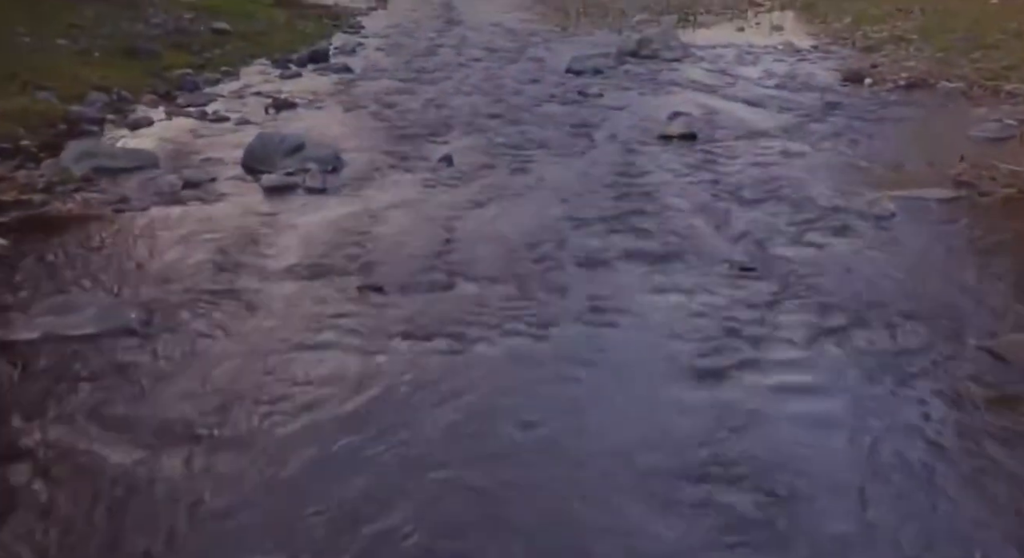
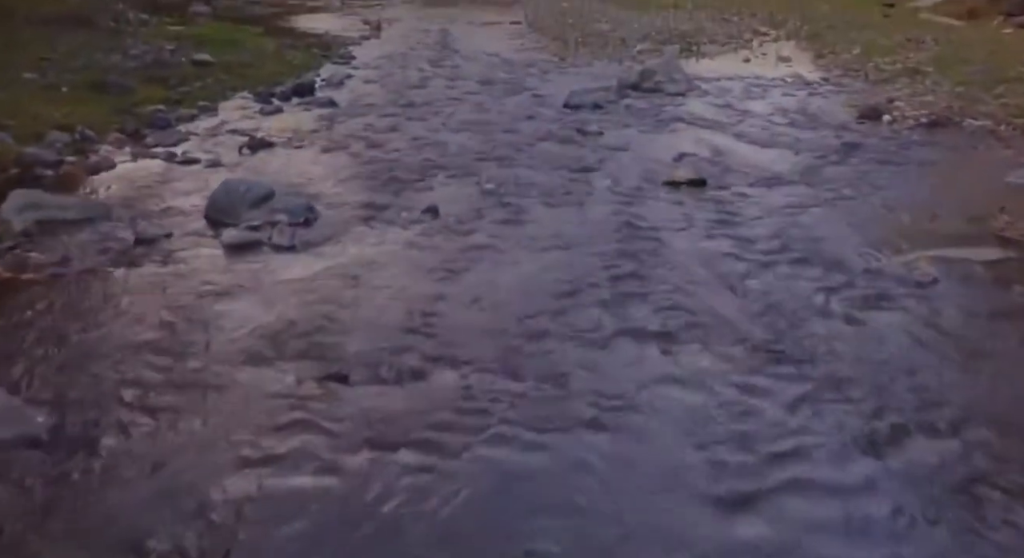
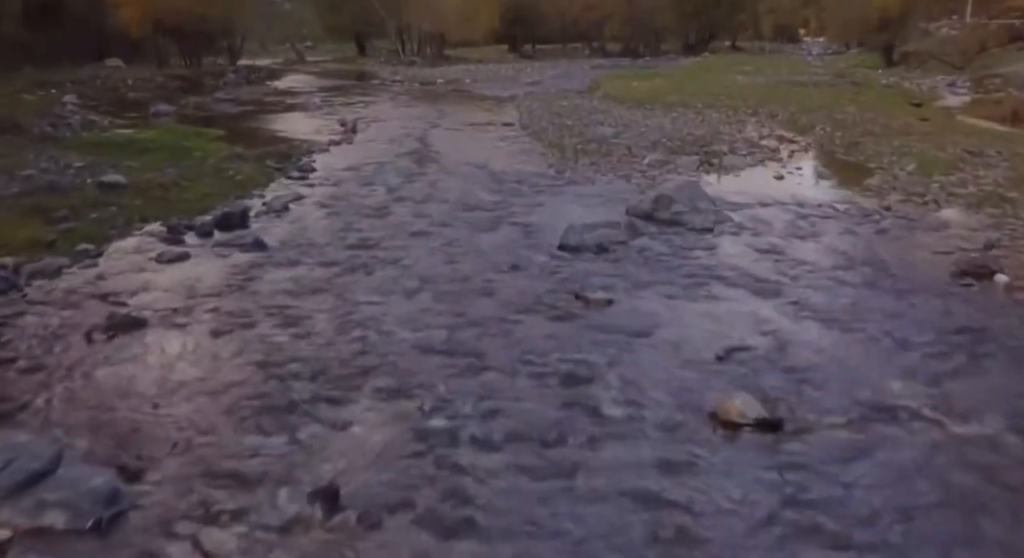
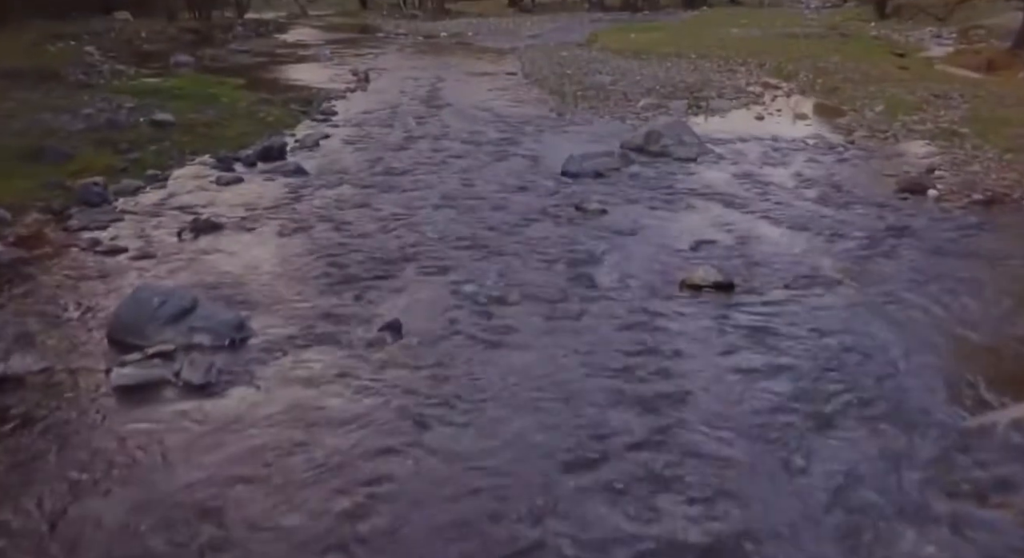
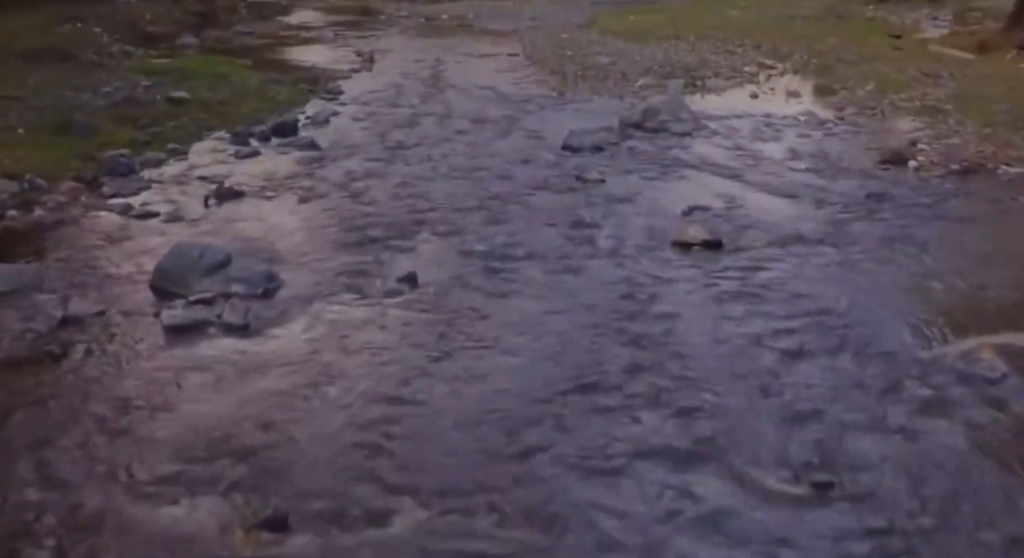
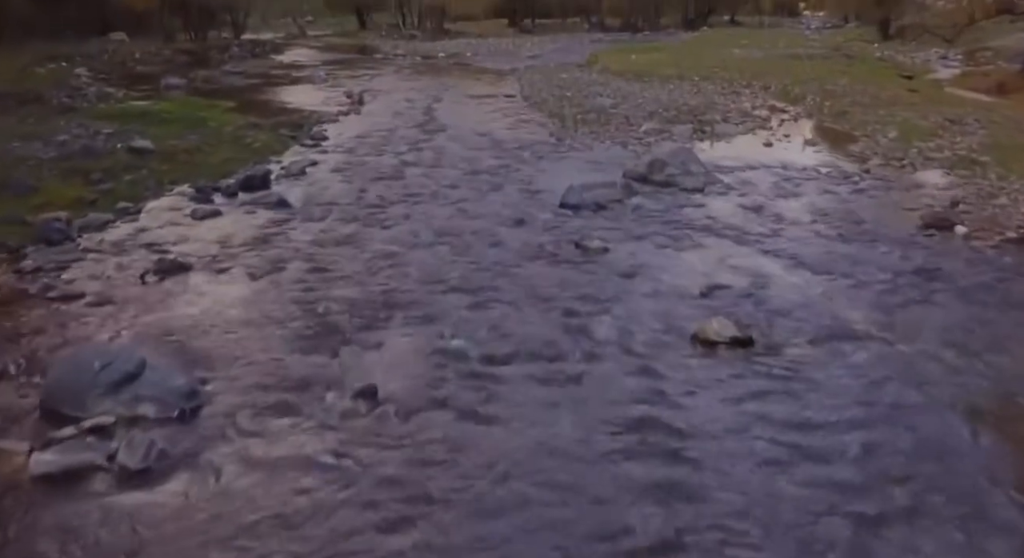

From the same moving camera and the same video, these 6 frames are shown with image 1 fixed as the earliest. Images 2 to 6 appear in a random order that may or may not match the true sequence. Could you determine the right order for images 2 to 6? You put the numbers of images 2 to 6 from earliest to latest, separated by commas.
2, 5, 4, 6, 3
